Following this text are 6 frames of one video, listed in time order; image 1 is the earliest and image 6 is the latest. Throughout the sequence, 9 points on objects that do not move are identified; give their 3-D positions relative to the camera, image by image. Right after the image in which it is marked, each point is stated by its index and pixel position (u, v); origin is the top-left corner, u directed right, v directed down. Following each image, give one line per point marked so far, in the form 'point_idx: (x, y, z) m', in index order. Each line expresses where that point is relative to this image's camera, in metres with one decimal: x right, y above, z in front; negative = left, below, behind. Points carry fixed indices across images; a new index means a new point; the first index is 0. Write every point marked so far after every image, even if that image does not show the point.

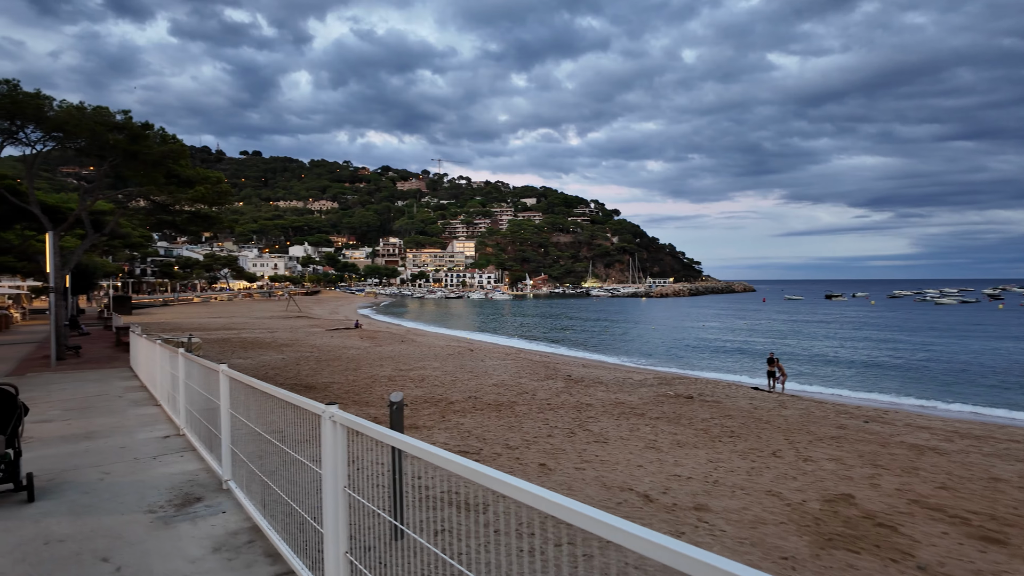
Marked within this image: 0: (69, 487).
0: (-3.5, -1.6, +4.7) m
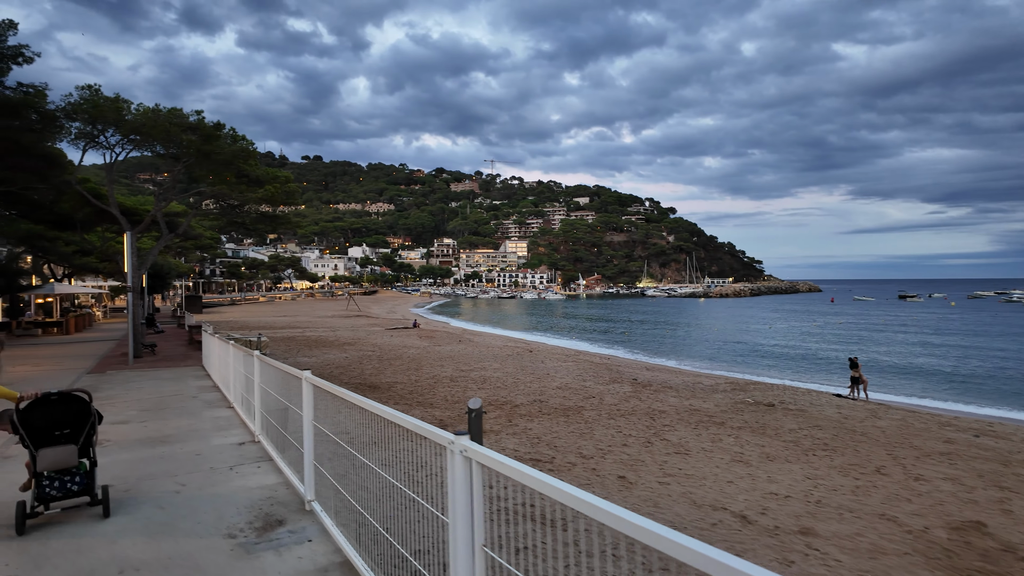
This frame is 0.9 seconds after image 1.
0: (-2.7, -1.6, +4.4) m
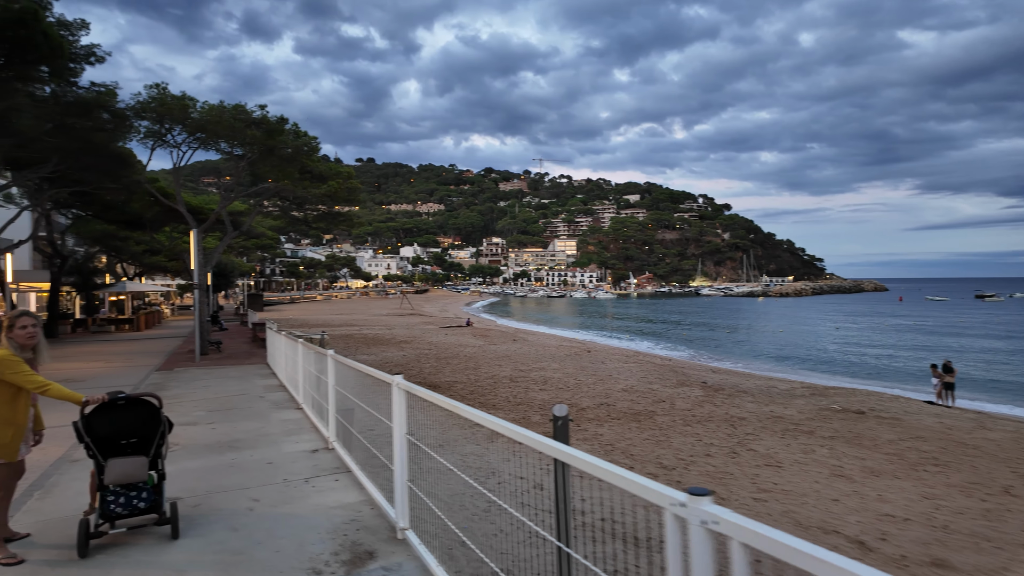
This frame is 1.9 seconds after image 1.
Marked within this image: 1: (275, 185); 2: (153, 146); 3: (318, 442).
0: (-1.9, -1.5, +3.9) m
1: (-7.2, +3.2, +18.2) m
2: (-10.0, +4.0, +16.7) m
3: (-2.0, -1.6, +6.1) m
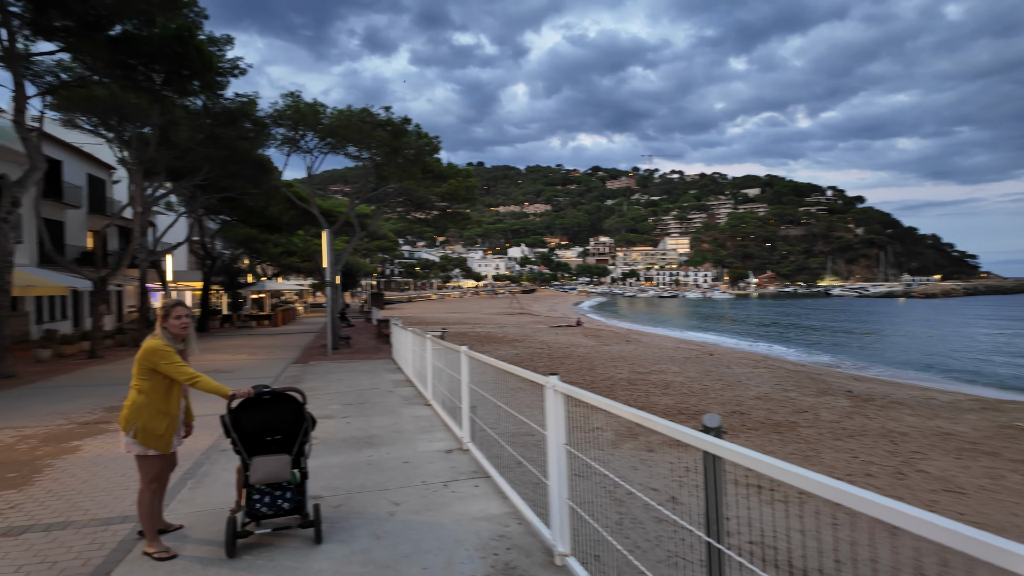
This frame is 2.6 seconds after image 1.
0: (-1.0, -1.5, +3.7) m
1: (-3.5, +3.2, +18.7) m
2: (-6.6, +4.0, +17.7) m
3: (-0.6, -1.5, +5.8) m
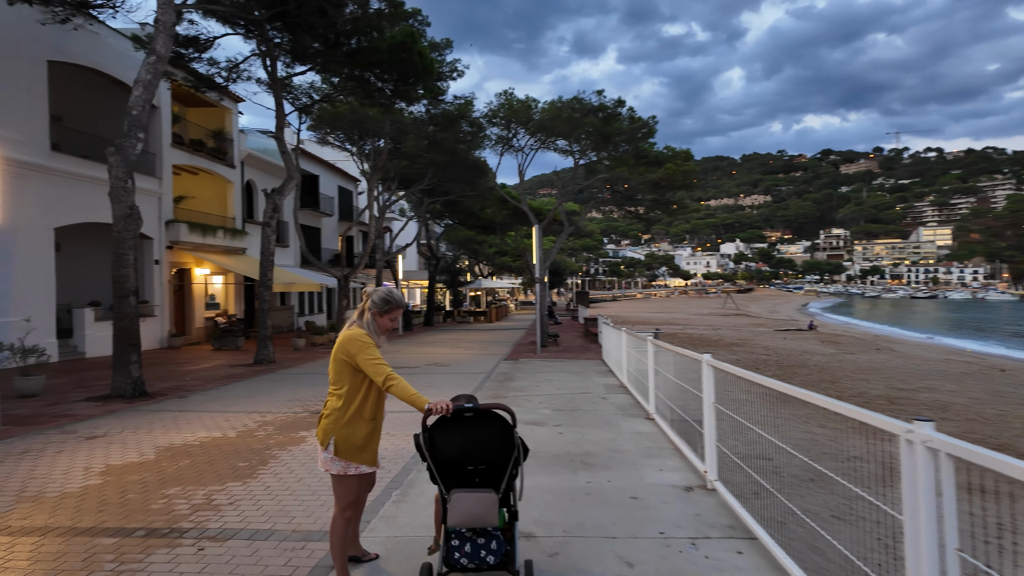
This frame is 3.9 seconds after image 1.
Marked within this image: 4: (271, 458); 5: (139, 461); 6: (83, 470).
0: (+0.3, -1.4, +2.7) m
1: (+2.9, +3.3, +17.7) m
2: (-0.3, +4.1, +17.8) m
3: (+1.4, -1.5, +4.6) m
4: (-2.2, -1.5, +5.4) m
5: (-3.3, -1.5, +5.3) m
6: (-3.6, -1.5, +5.0) m
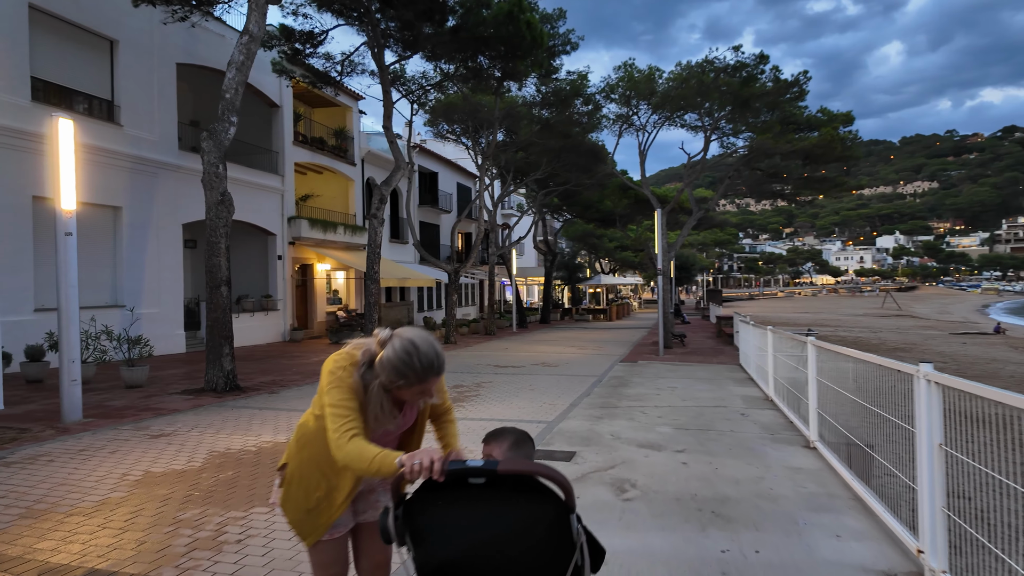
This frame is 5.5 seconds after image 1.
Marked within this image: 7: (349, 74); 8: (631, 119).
0: (+0.5, -1.3, +1.4) m
1: (+6.1, +3.5, +15.5) m
2: (+3.0, +4.3, +16.2) m
3: (+1.9, -1.3, +3.0) m
4: (-1.4, -1.4, +4.5) m
5: (-2.6, -1.4, +4.6) m
6: (-2.9, -1.4, +4.4) m
7: (-4.5, +5.8, +16.3) m
8: (+3.1, +4.5, +15.8) m
